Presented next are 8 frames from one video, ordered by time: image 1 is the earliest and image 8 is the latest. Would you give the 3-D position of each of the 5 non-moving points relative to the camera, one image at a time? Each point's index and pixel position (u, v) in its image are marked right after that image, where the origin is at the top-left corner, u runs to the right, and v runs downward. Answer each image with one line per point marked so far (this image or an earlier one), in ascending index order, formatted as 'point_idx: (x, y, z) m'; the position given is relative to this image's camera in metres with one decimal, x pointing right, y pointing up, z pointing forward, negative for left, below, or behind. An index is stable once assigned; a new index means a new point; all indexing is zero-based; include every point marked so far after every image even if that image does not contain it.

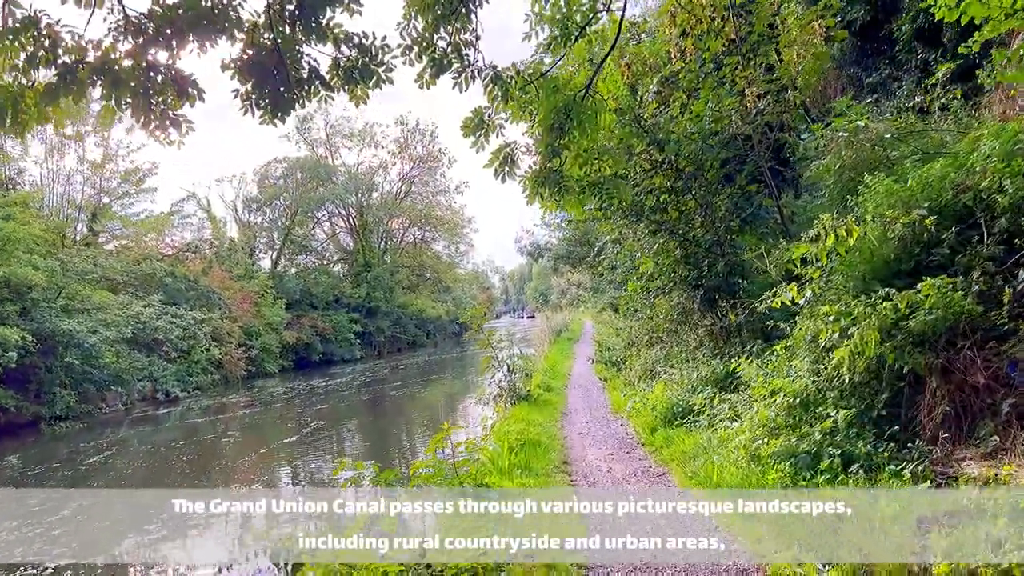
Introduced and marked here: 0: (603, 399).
0: (+1.3, -1.6, +11.4) m
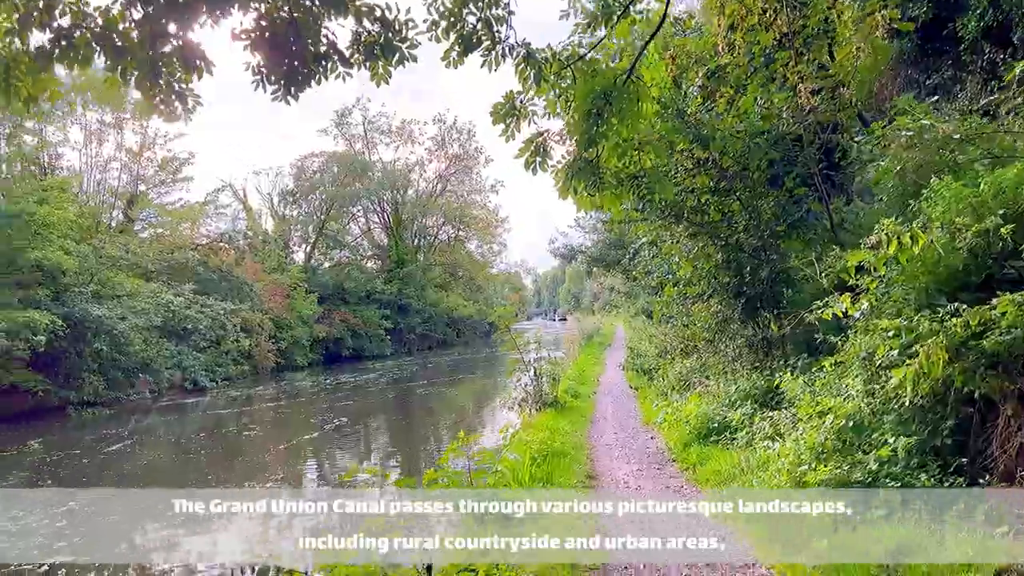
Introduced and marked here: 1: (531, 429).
0: (+1.7, -1.6, +10.9) m
1: (+0.2, -1.6, +8.5) m
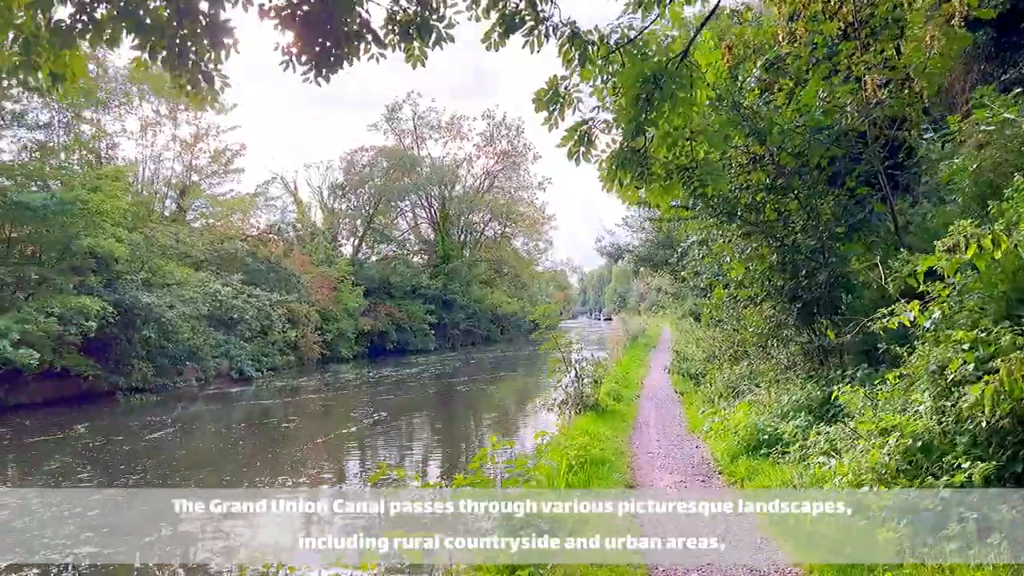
0: (+2.2, -1.7, +10.5) m
1: (+0.6, -1.6, +8.2) m
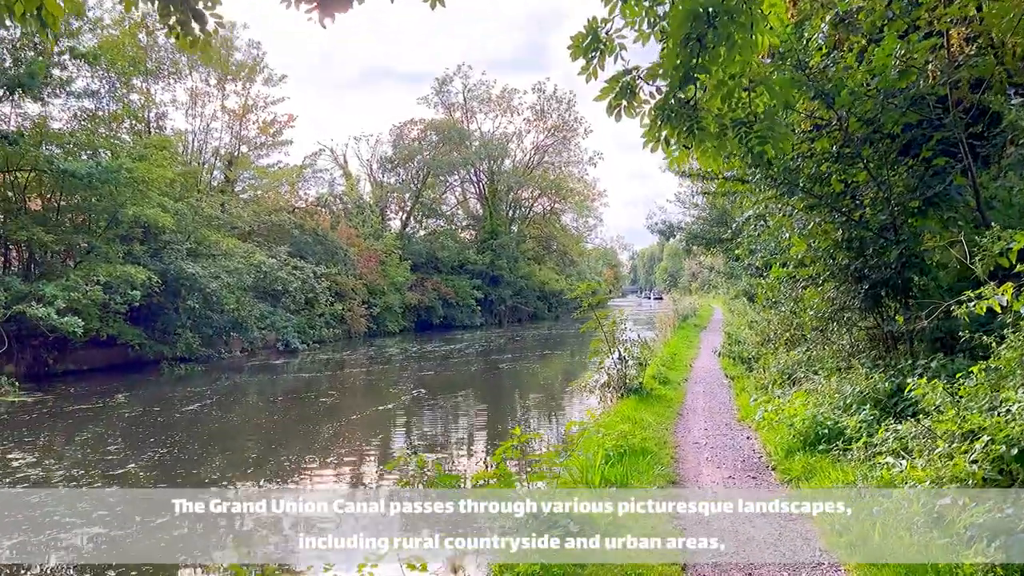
0: (+2.7, -1.4, +9.9) m
1: (+1.0, -1.3, +7.7) m
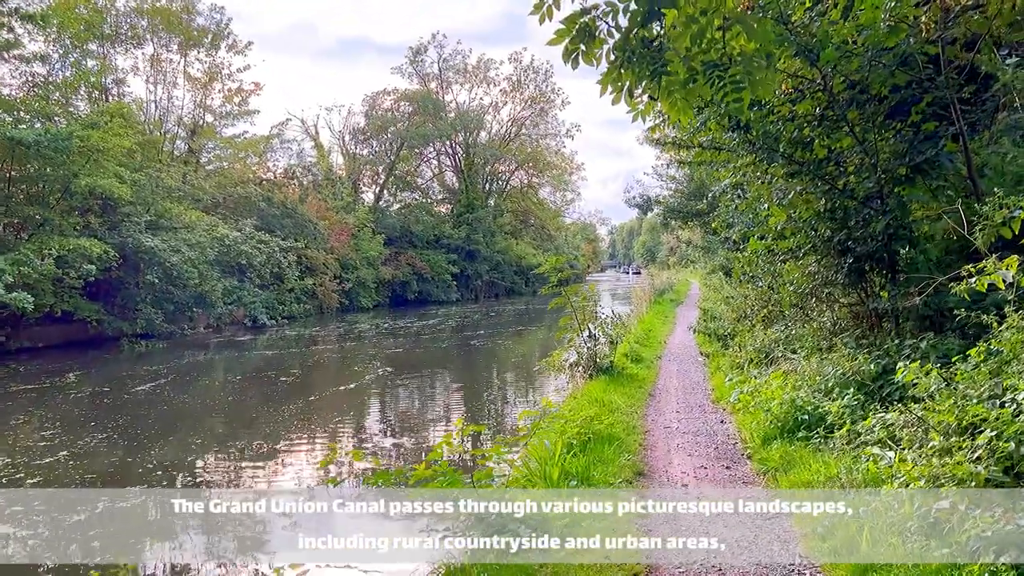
0: (+2.3, -1.1, +9.5) m
1: (+0.6, -1.1, +7.3) m
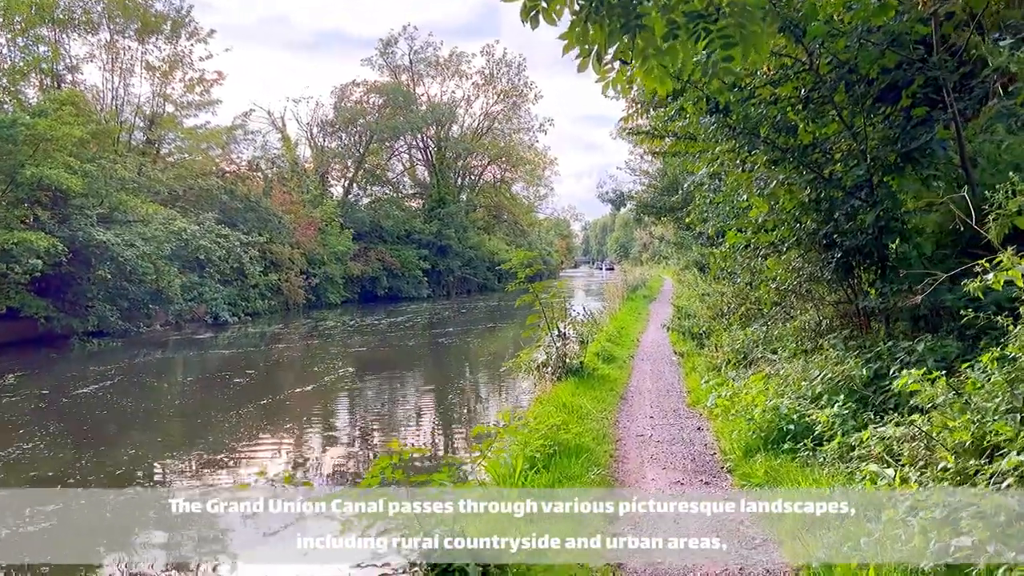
0: (+1.9, -1.0, +9.1) m
1: (+0.3, -1.0, +6.8) m
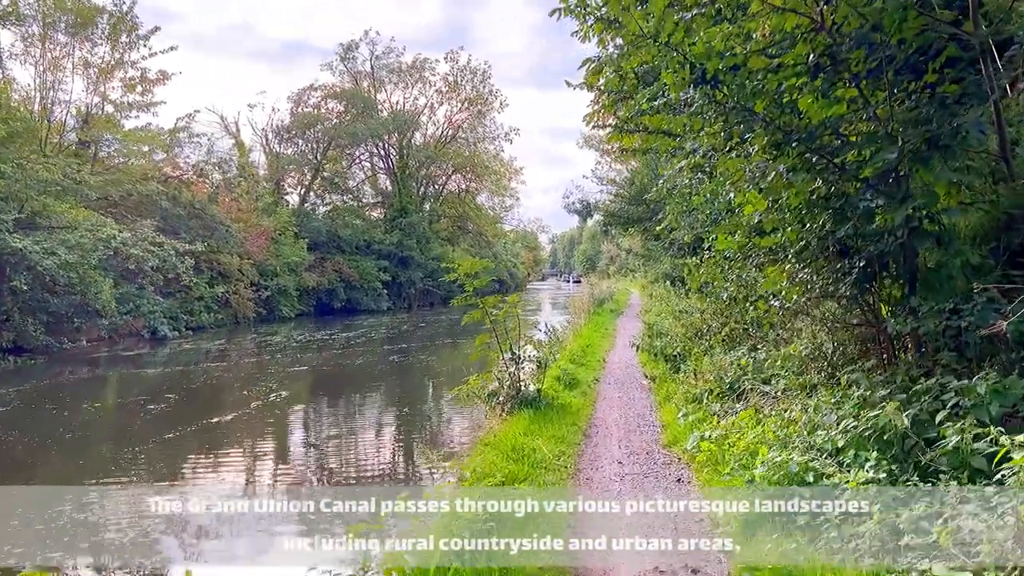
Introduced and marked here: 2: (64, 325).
0: (+1.4, -1.2, +7.9) m
1: (-0.1, -1.2, +5.5) m
2: (-10.7, -0.9, +18.7) m
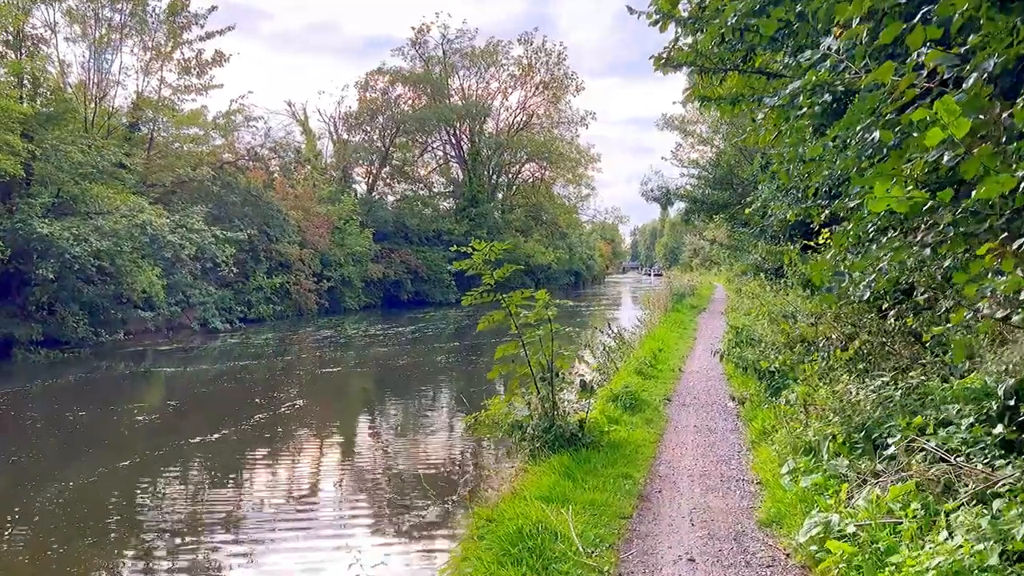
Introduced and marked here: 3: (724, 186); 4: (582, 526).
0: (+1.7, -1.2, +5.8) m
1: (-0.1, -1.1, +3.6) m
2: (-9.3, -0.6, +17.8) m
3: (+3.9, +1.9, +14.5) m
4: (+0.3, -1.2, +3.8) m
